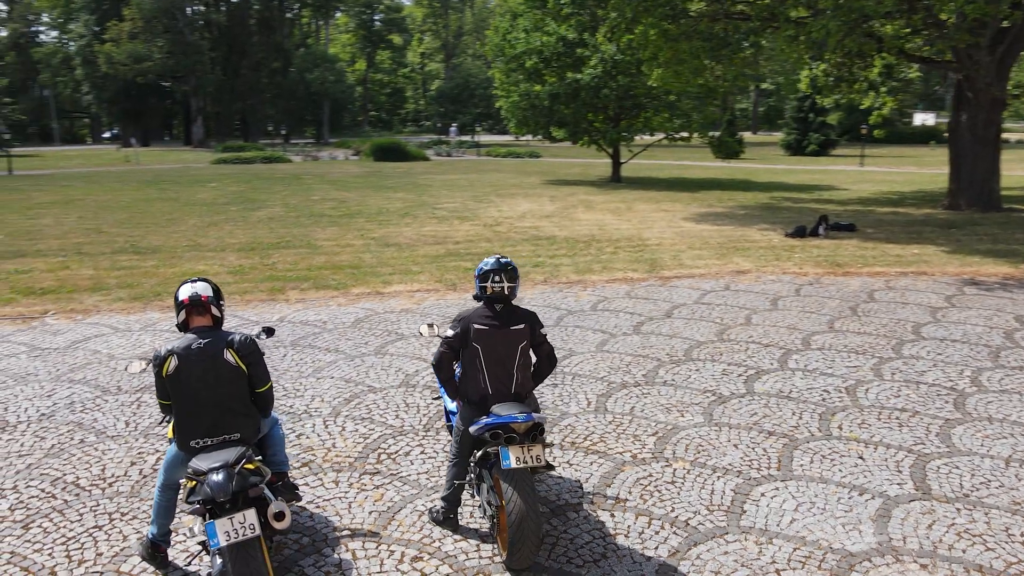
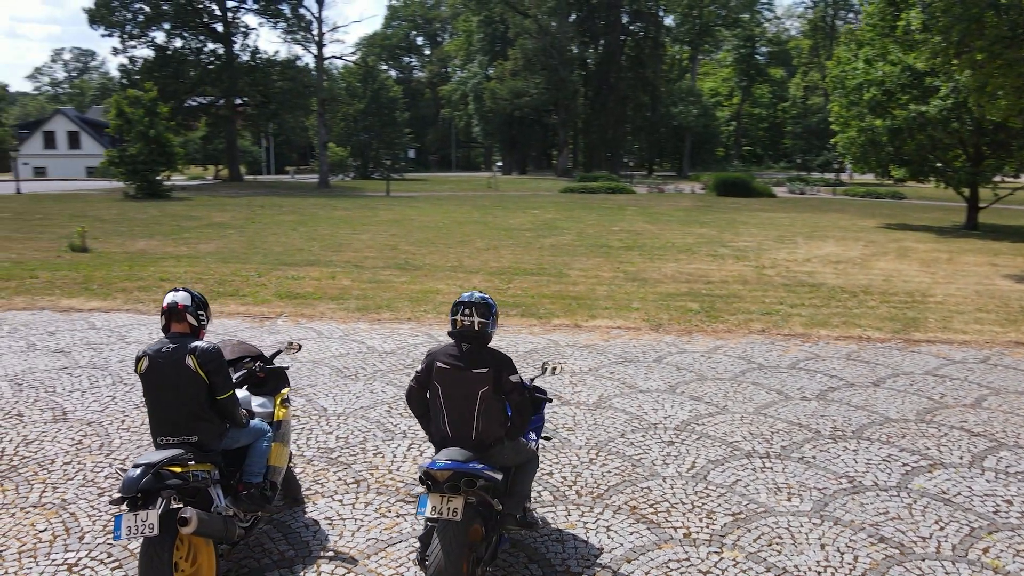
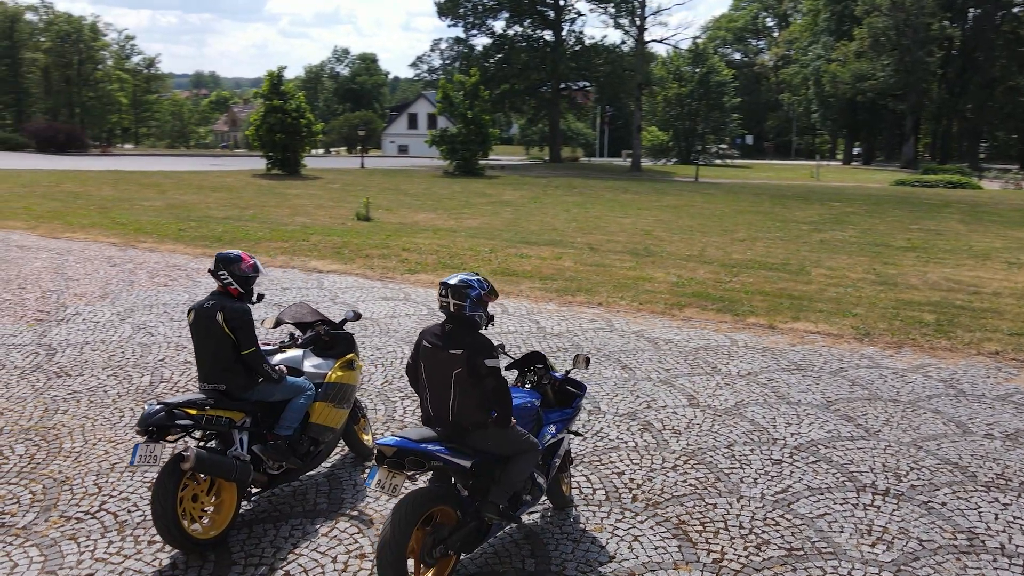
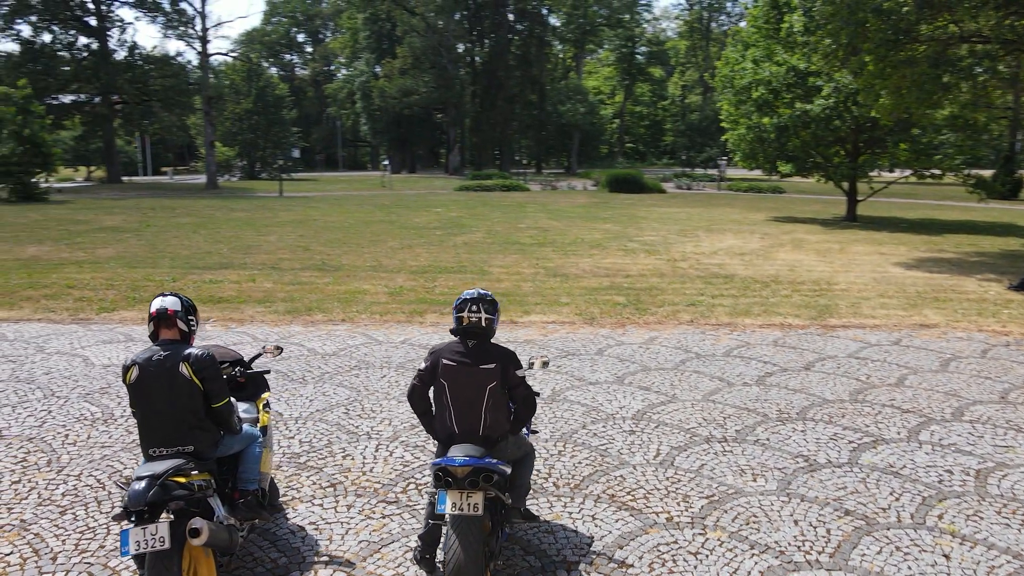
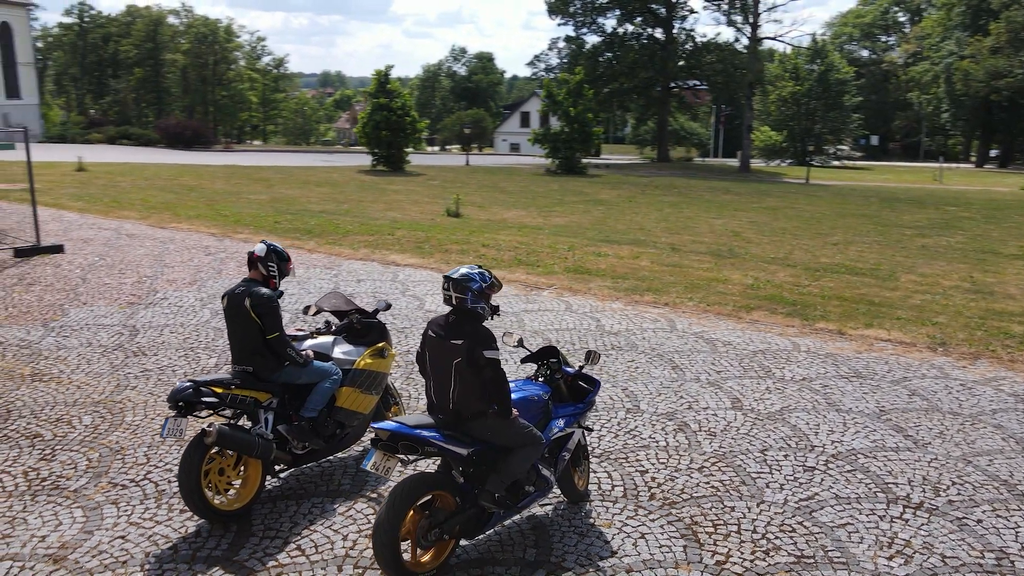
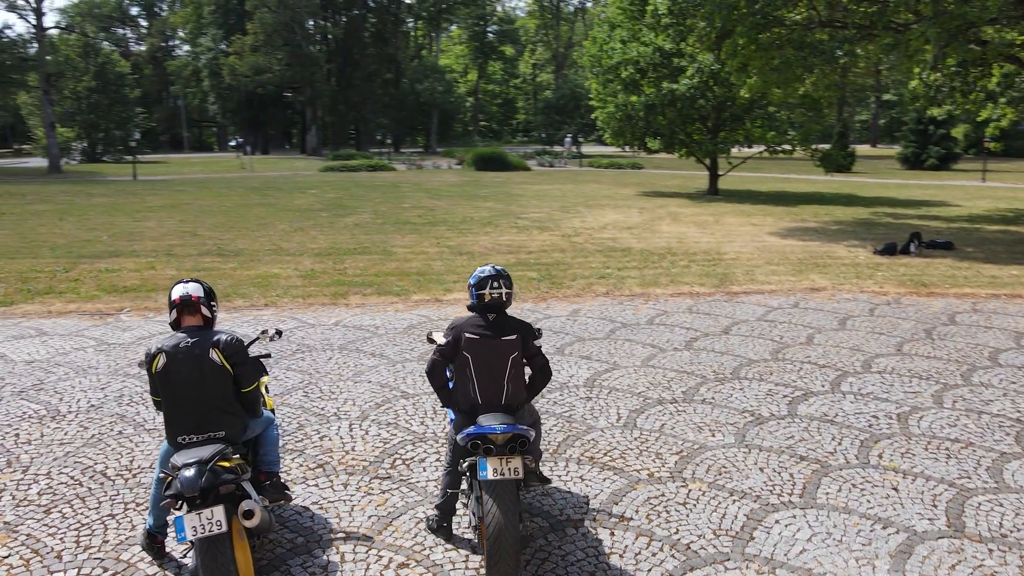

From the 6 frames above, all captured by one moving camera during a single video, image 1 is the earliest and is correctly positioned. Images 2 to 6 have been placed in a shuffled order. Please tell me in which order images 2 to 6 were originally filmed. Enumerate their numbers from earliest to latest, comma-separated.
6, 4, 2, 3, 5
